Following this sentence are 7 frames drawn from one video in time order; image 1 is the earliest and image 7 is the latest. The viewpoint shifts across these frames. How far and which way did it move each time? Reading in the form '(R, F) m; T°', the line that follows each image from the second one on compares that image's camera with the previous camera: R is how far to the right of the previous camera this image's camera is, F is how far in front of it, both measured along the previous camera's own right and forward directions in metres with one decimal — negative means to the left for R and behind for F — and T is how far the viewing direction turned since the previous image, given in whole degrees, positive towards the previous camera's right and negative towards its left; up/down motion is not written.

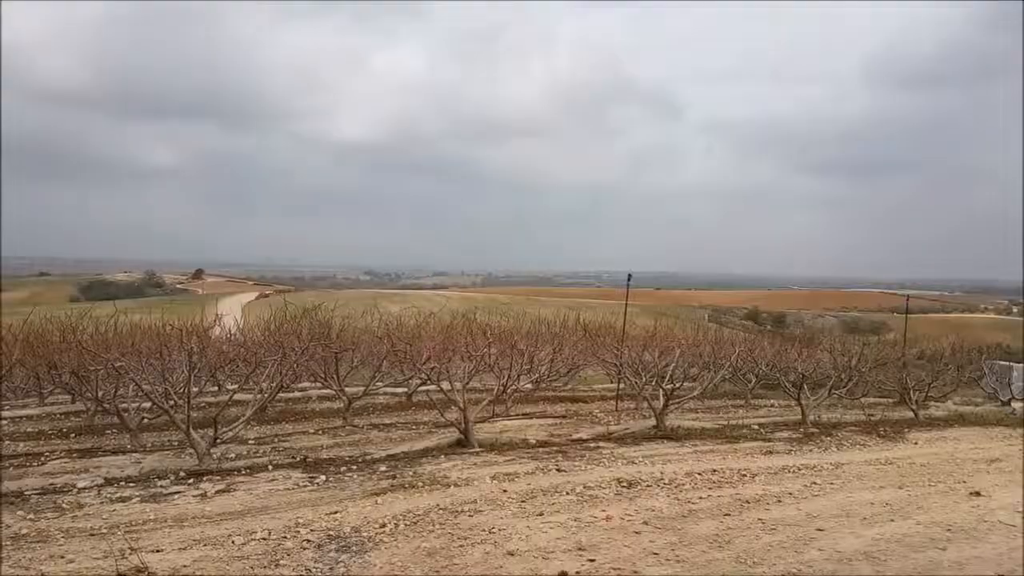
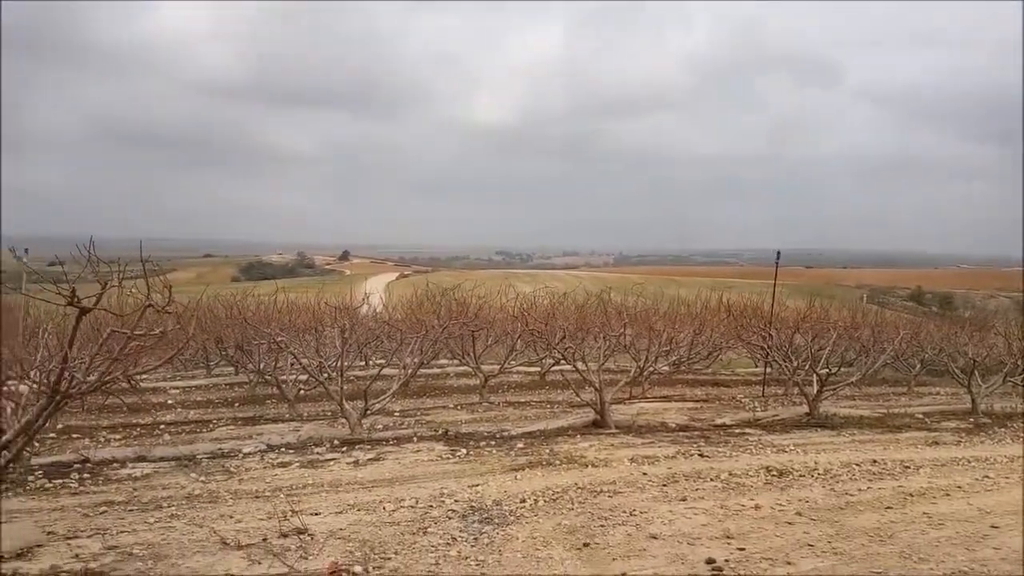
(-0.4, 0.0) m; -8°
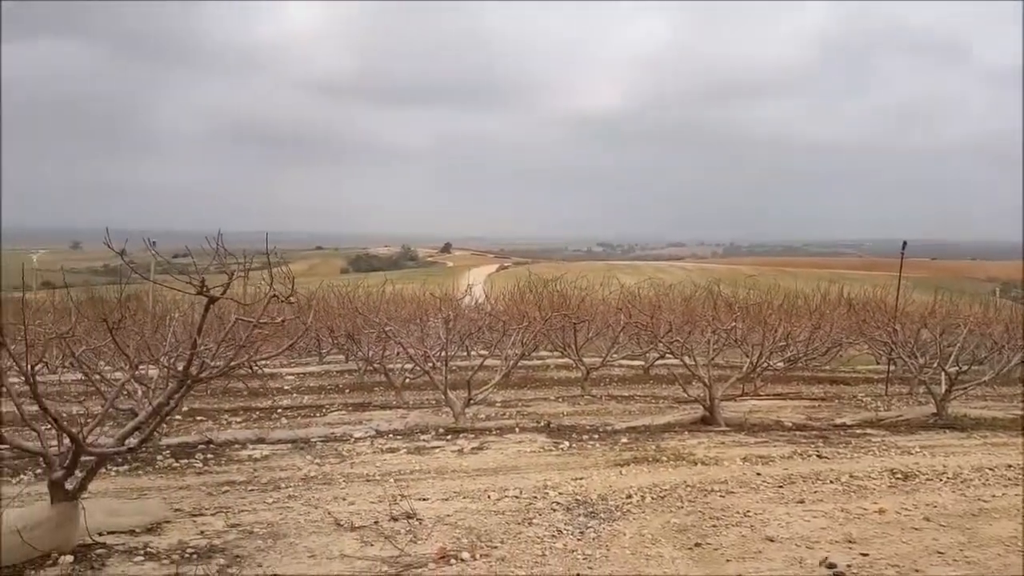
(-0.3, 0.0) m; -6°
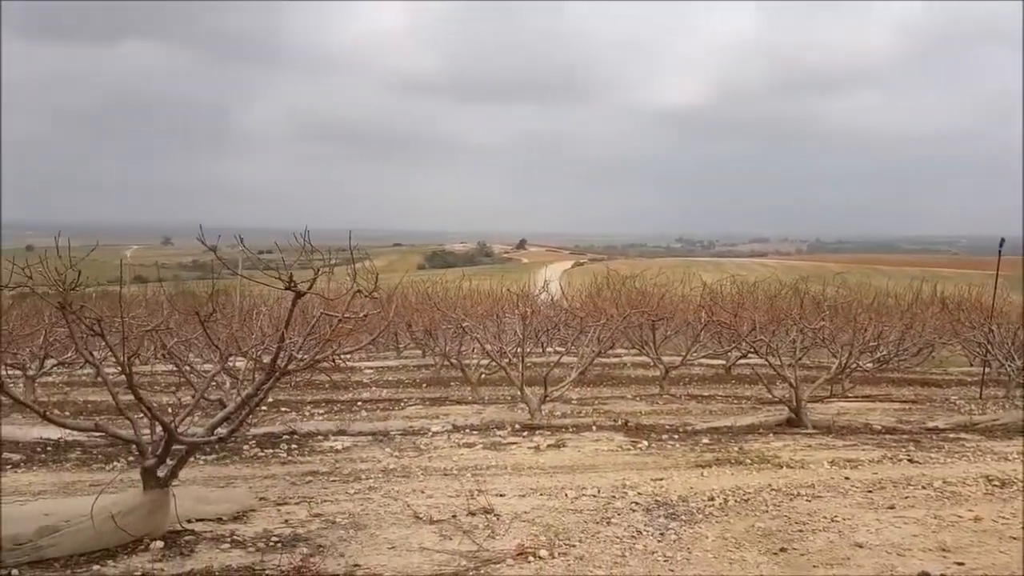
(-0.2, 0.0) m; -5°
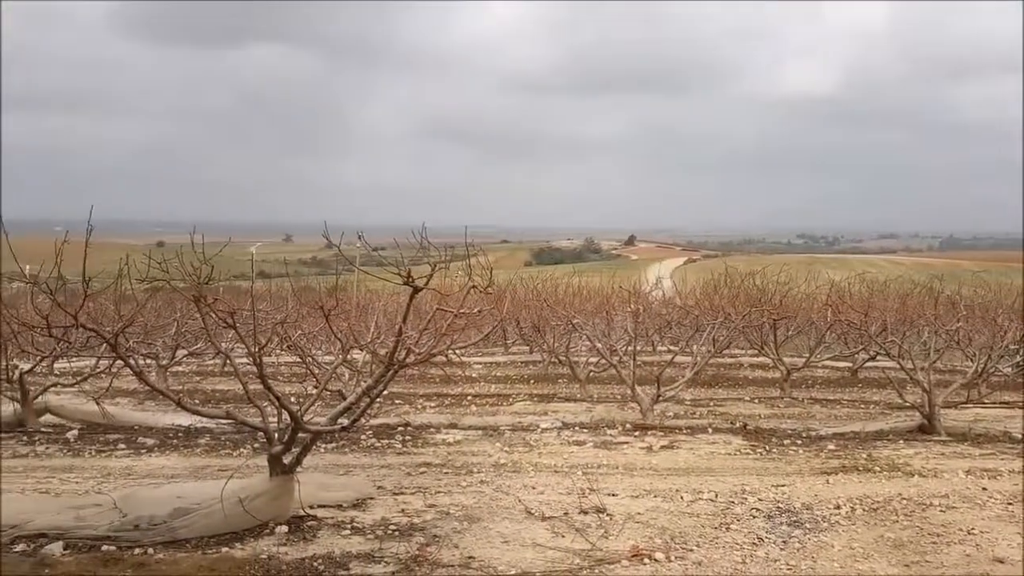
(-0.3, 0.0) m; -7°
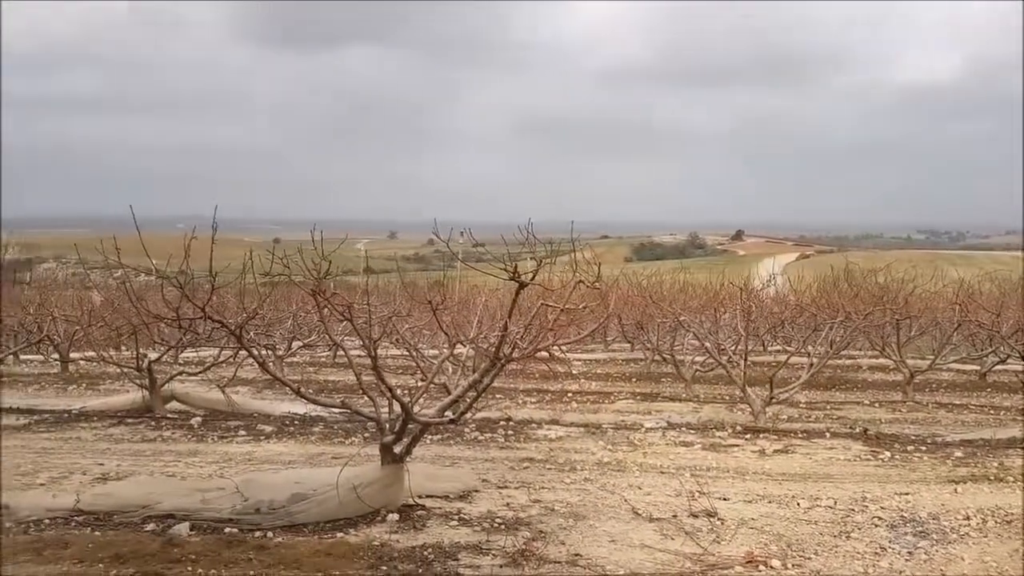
(-0.4, 0.0) m; -5°
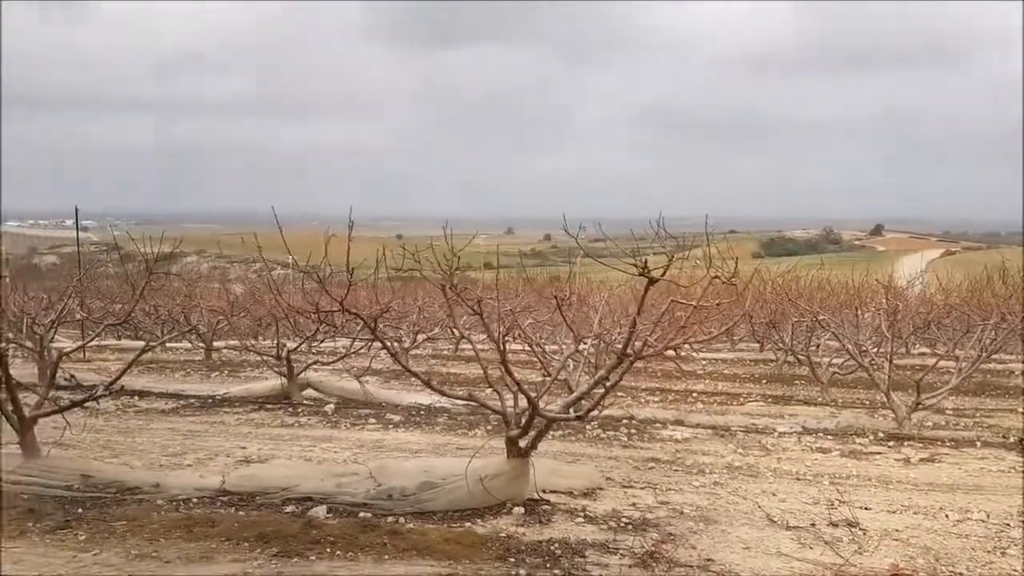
(-0.5, 0.0) m; -6°
